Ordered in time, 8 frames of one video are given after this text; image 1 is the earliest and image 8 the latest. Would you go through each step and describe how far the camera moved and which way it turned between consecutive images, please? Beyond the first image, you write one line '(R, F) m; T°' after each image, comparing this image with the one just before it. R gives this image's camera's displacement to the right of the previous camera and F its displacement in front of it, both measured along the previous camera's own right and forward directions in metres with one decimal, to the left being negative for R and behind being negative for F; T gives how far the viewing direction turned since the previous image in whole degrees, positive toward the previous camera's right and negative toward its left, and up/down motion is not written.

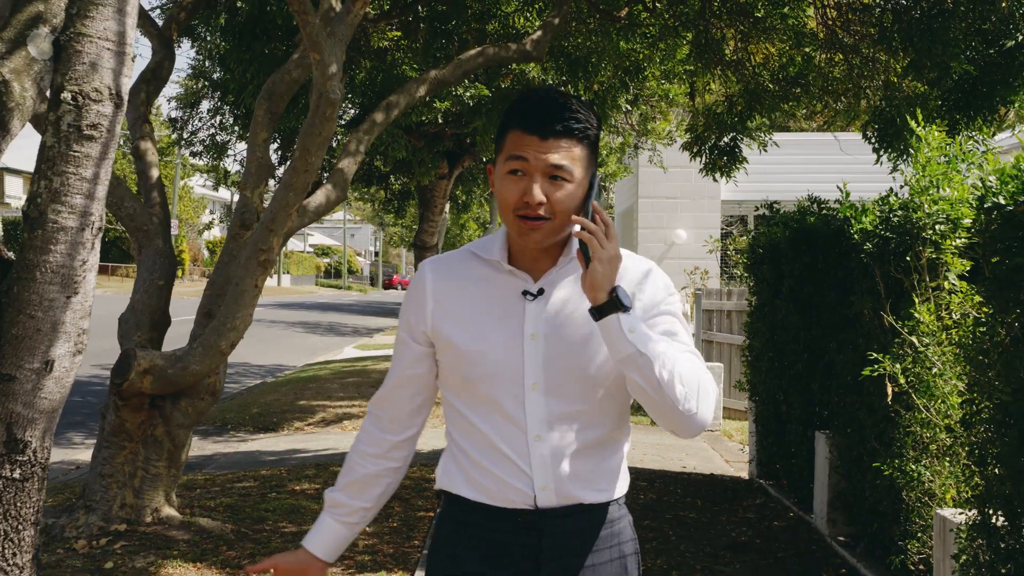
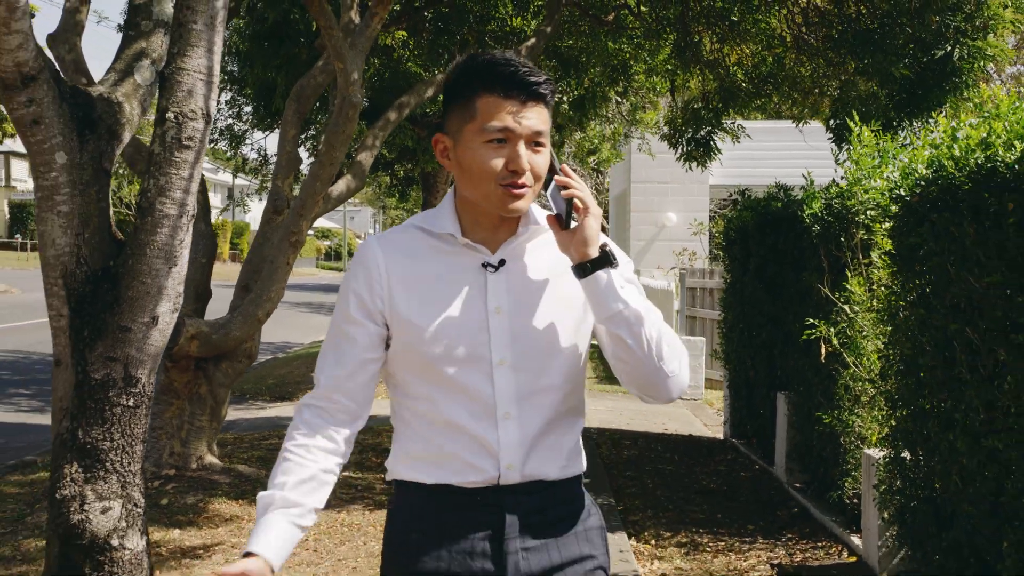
(0.0, -0.9) m; 0°
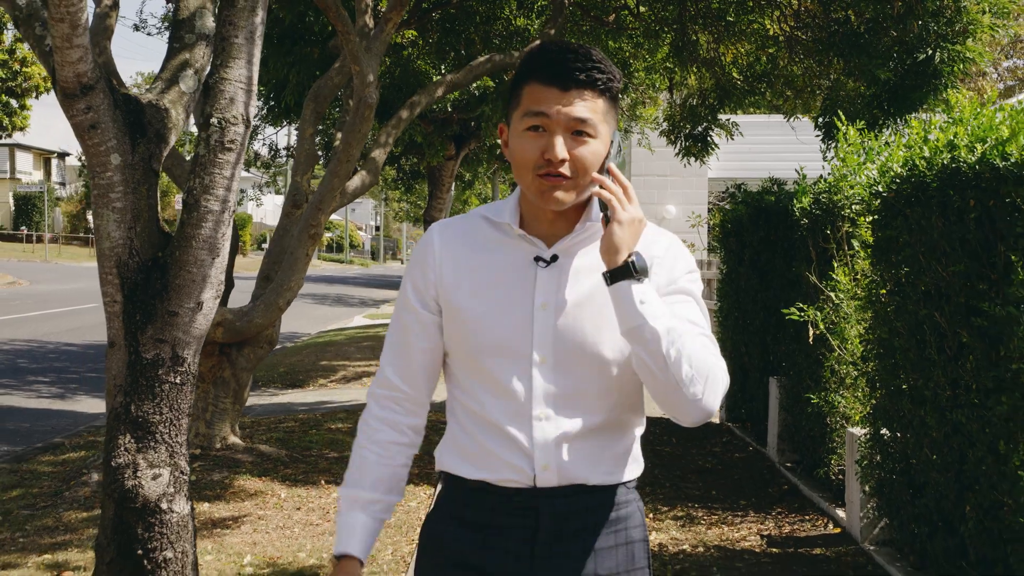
(0.0, -0.4) m; 0°
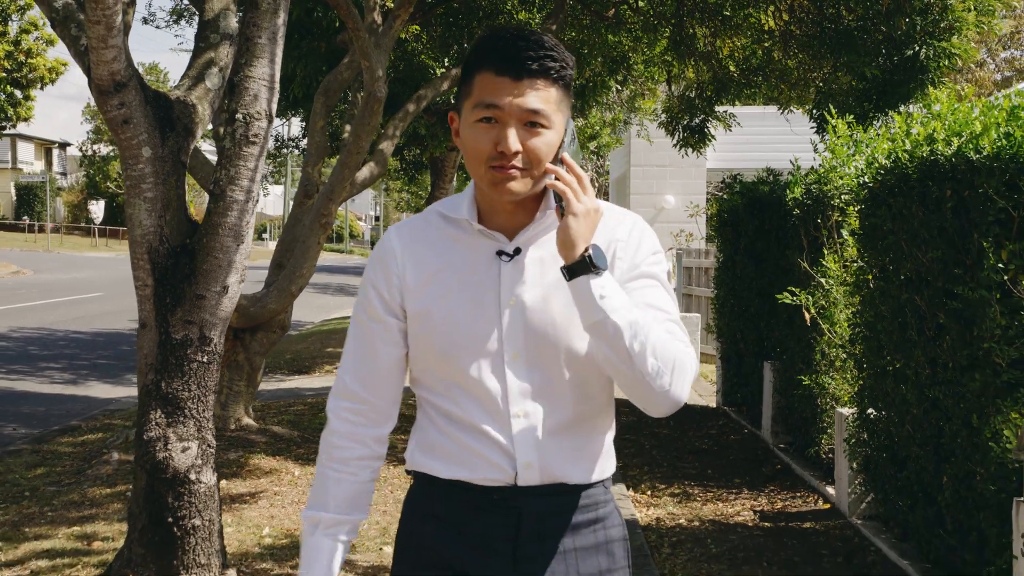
(0.0, -0.3) m; 0°
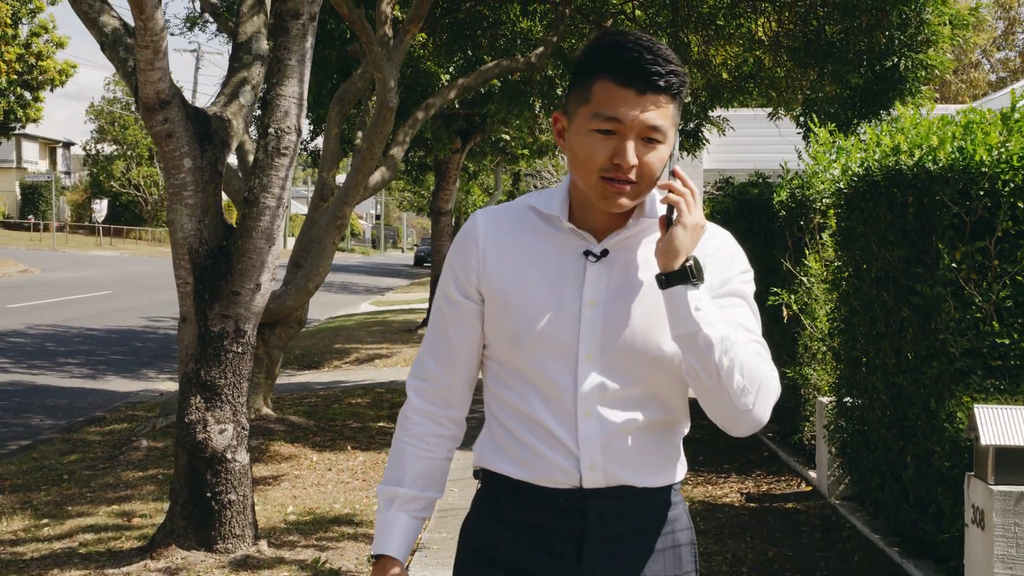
(0.0, -0.5) m; 0°
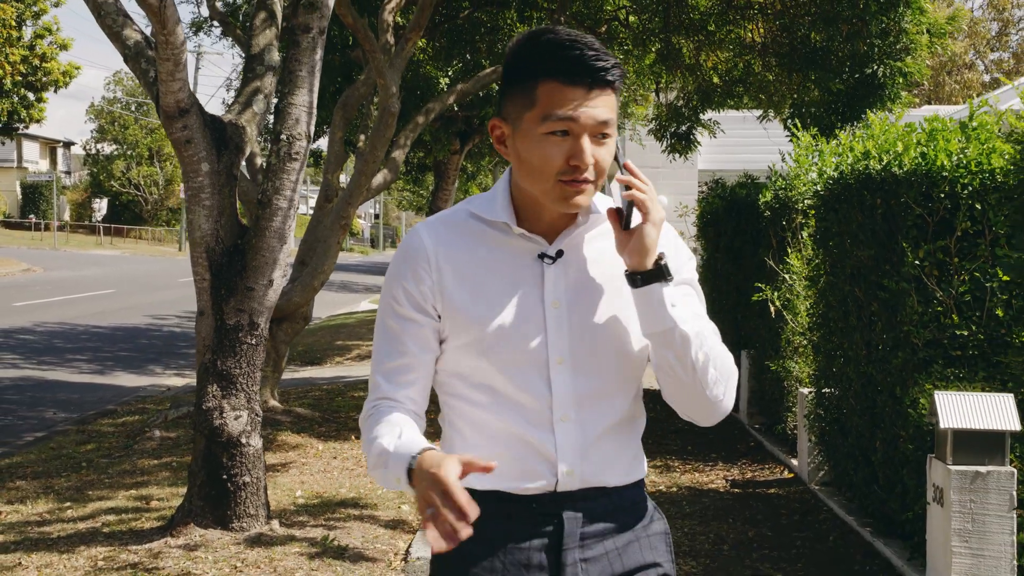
(0.0, -0.4) m; 0°
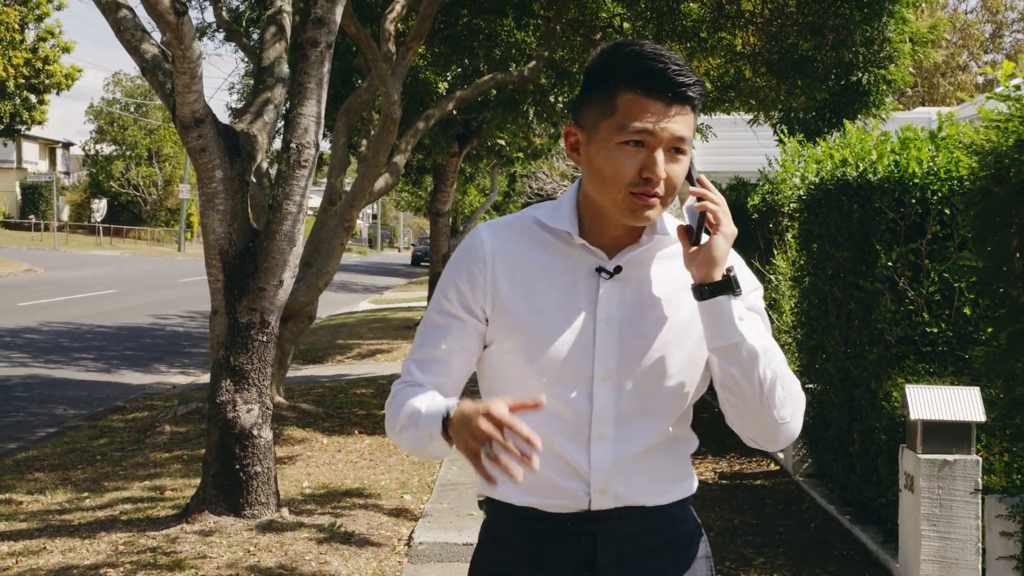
(0.0, -0.3) m; 0°
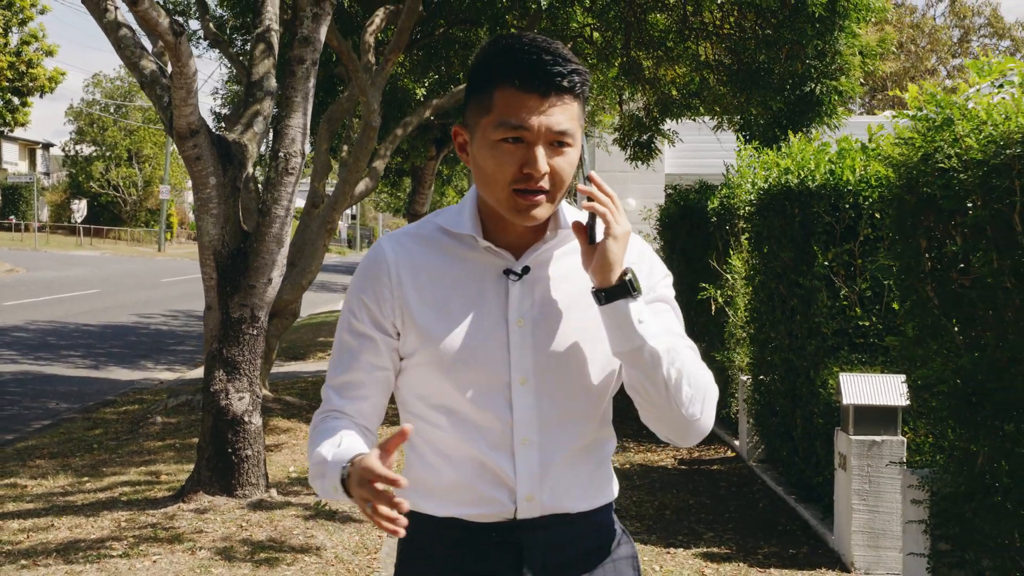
(+0.1, -0.5) m; +1°
